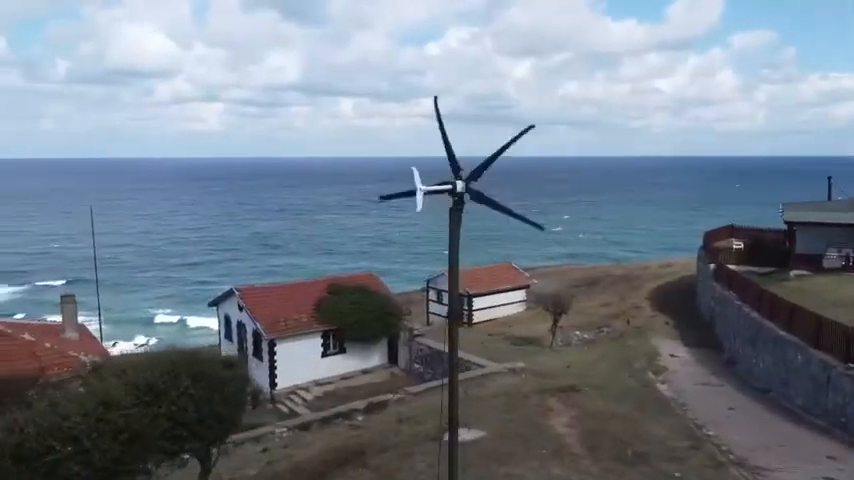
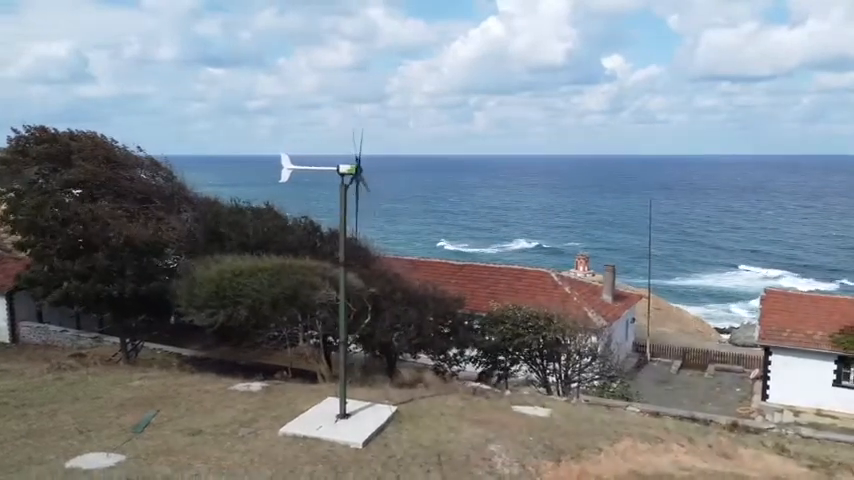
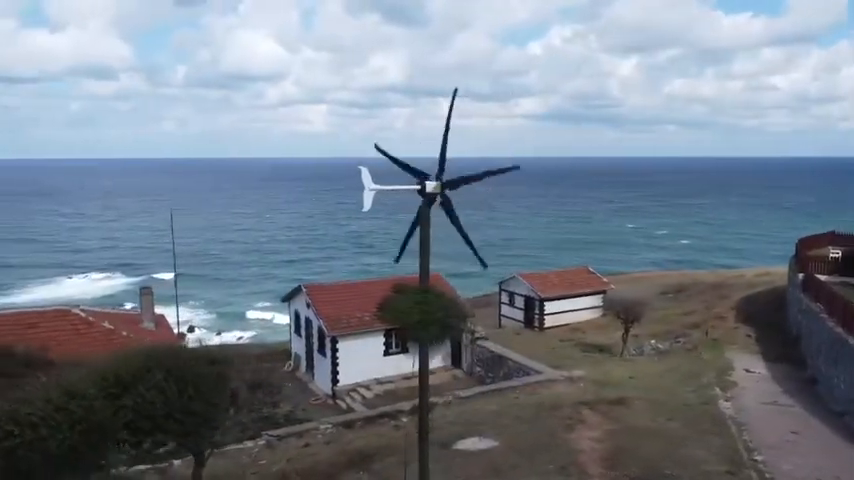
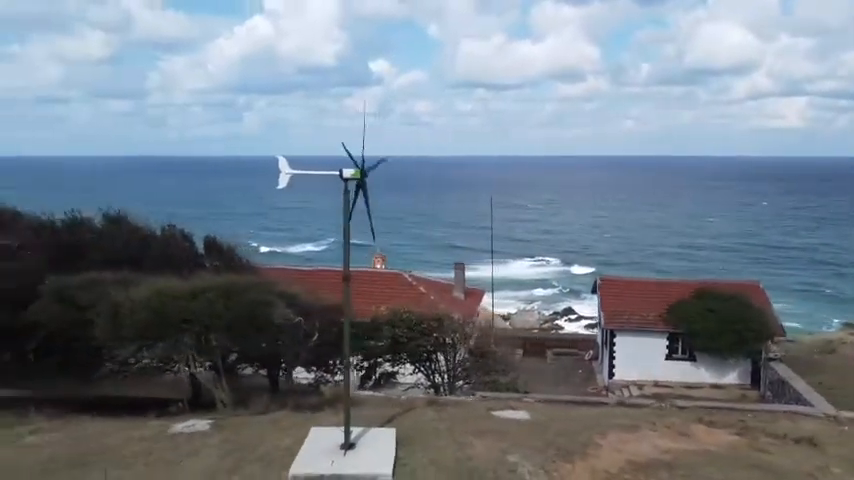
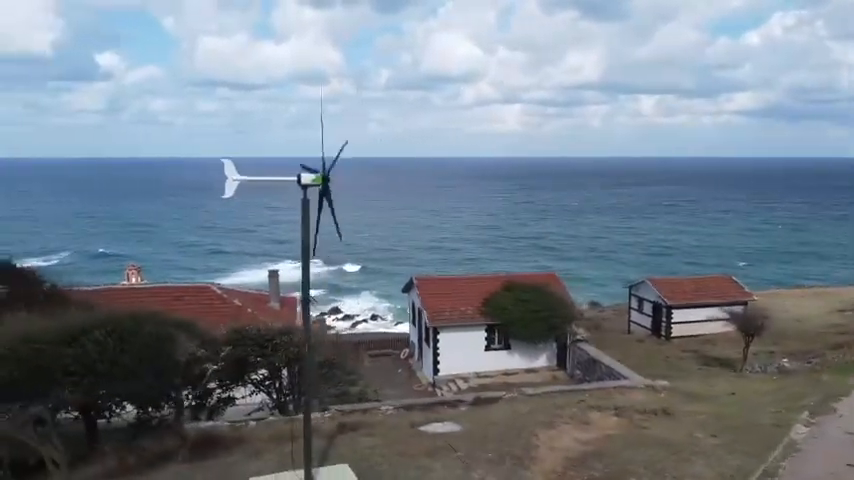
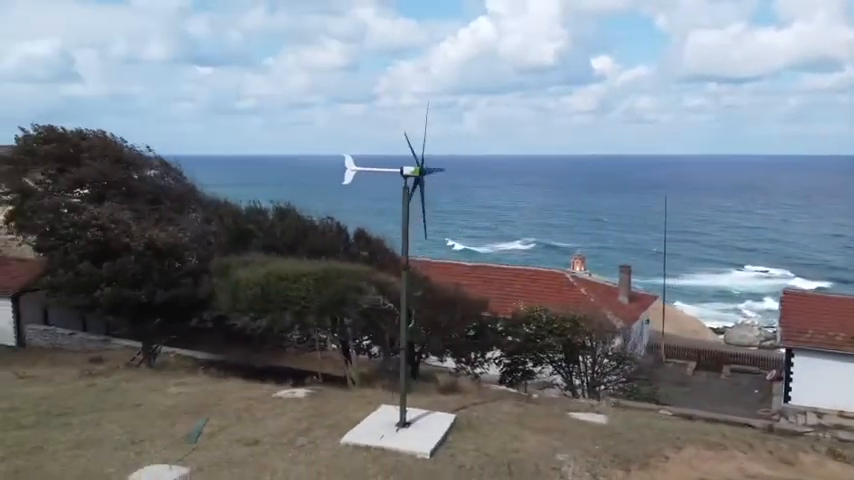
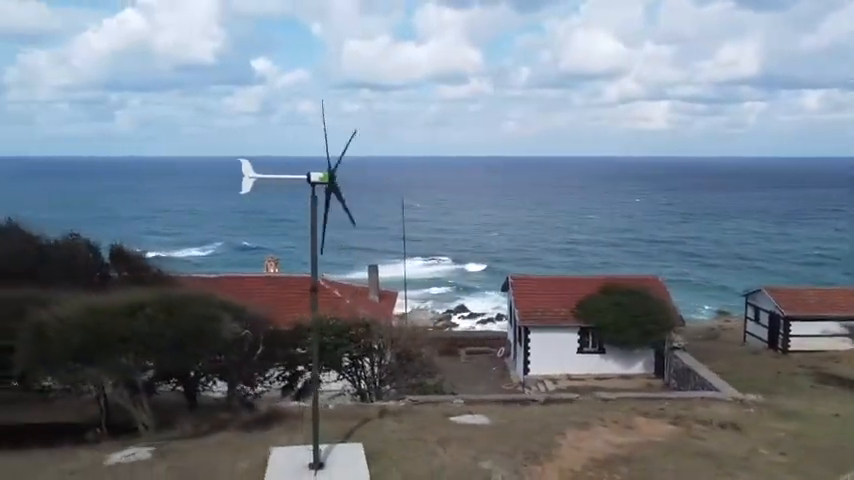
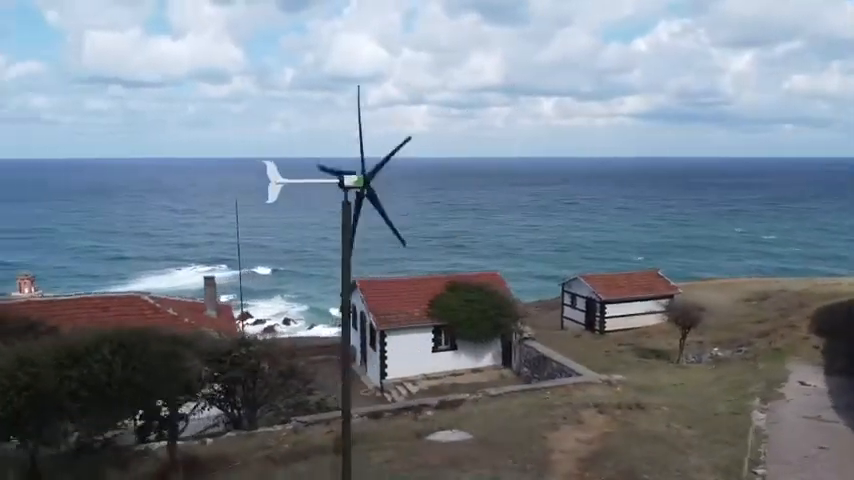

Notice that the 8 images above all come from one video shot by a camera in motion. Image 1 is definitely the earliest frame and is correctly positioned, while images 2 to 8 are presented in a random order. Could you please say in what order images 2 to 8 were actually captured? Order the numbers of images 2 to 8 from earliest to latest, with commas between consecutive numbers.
3, 8, 5, 7, 4, 6, 2
